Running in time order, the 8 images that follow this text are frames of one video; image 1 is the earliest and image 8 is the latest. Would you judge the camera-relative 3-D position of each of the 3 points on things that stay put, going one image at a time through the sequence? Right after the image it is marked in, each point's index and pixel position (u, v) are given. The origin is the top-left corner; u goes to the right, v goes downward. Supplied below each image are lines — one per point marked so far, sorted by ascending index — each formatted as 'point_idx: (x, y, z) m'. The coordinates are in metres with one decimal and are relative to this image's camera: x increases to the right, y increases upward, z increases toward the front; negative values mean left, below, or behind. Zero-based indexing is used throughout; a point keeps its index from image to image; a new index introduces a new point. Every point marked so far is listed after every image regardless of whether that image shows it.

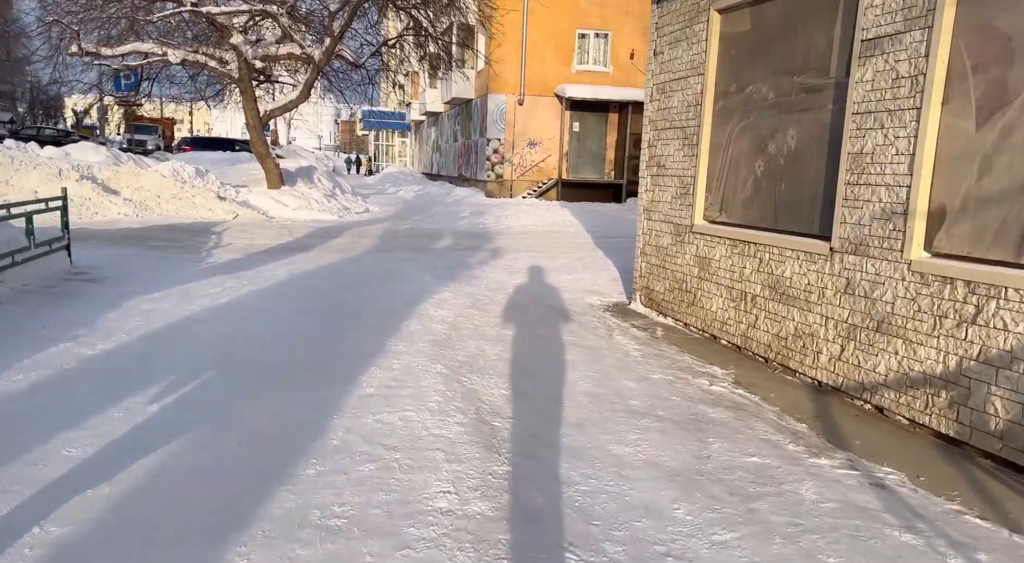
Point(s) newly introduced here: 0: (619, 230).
0: (+2.3, +1.1, +18.8) m
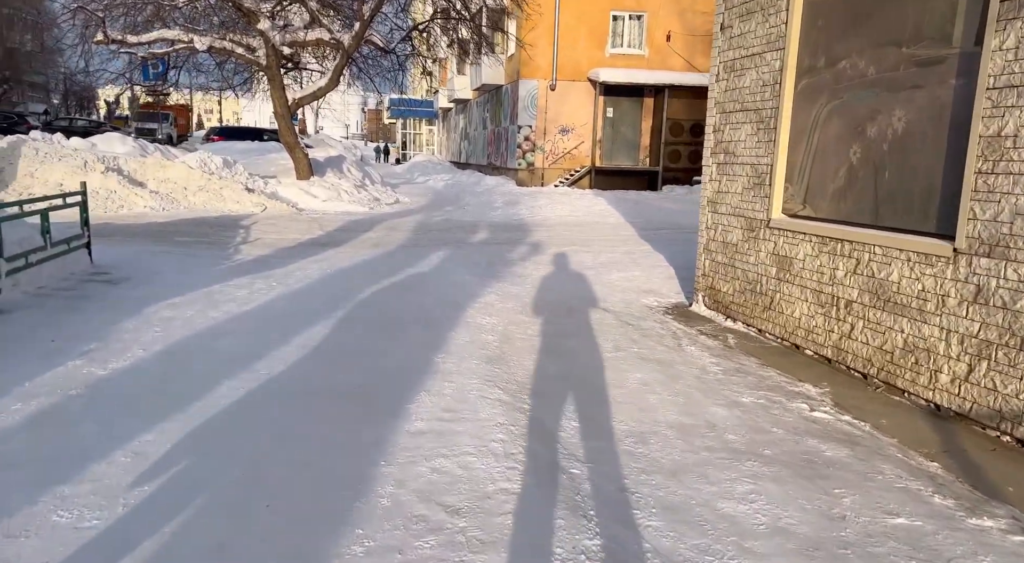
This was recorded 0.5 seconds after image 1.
0: (+3.0, +1.2, +17.9) m
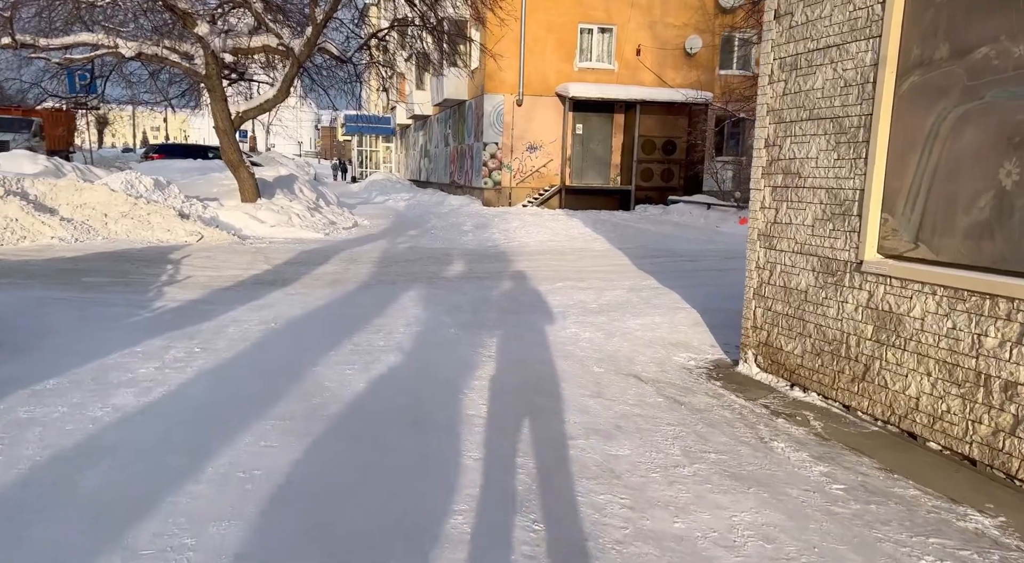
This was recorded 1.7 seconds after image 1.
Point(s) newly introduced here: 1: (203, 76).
0: (+2.6, +0.6, +16.2) m
1: (-5.9, +3.9, +16.8) m
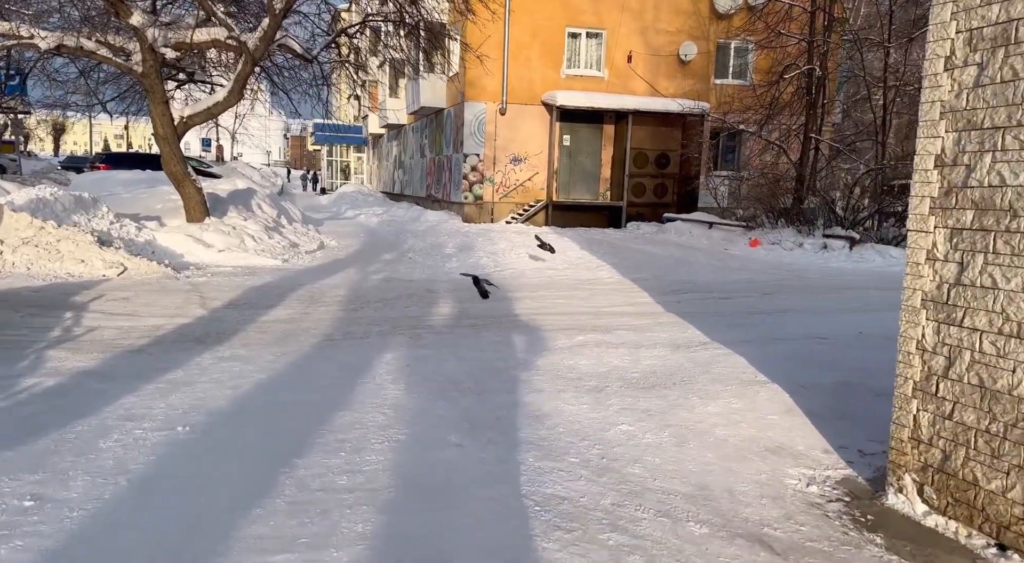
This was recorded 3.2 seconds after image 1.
0: (+2.4, +0.1, +14.0) m
1: (-6.0, +3.3, +14.4) m
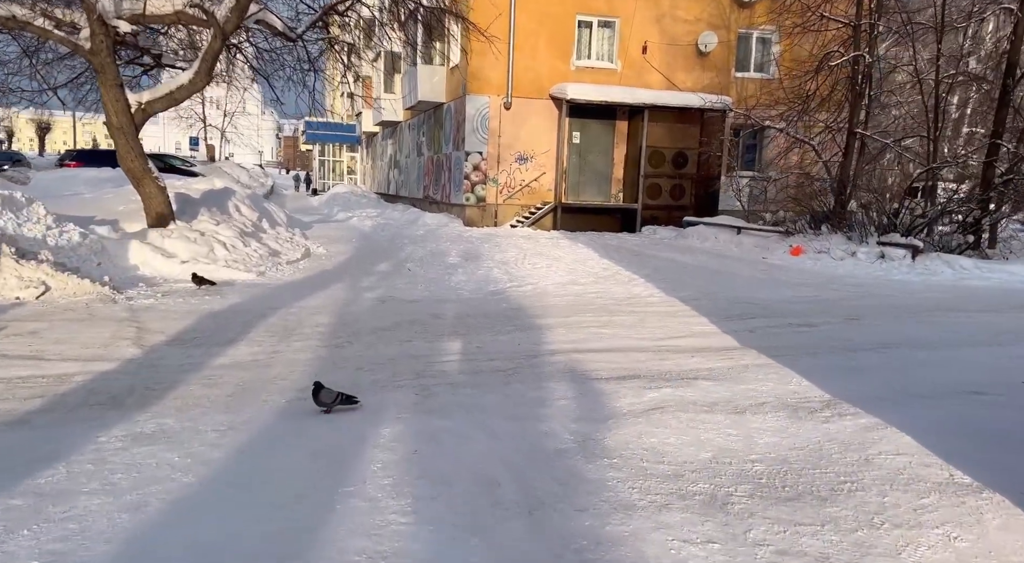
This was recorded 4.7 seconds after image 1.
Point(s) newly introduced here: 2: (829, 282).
0: (+2.7, -0.1, +11.8) m
1: (-5.8, +3.1, +12.1) m
2: (+5.0, 0.0, +14.1) m
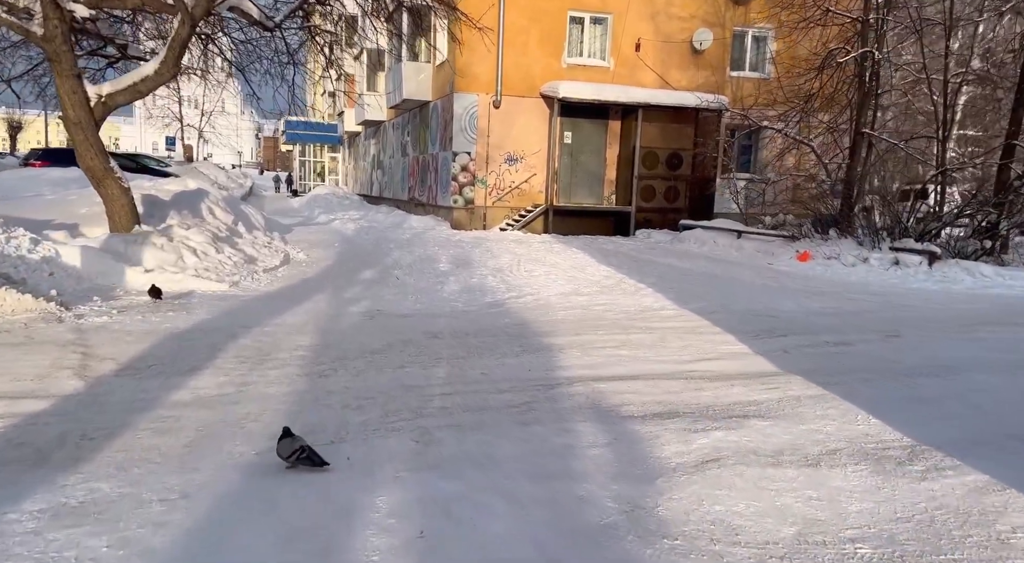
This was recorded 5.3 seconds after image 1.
0: (+2.7, -0.3, +10.8) m
1: (-5.8, +3.0, +11.0) m
2: (+5.0, -0.1, +13.2) m
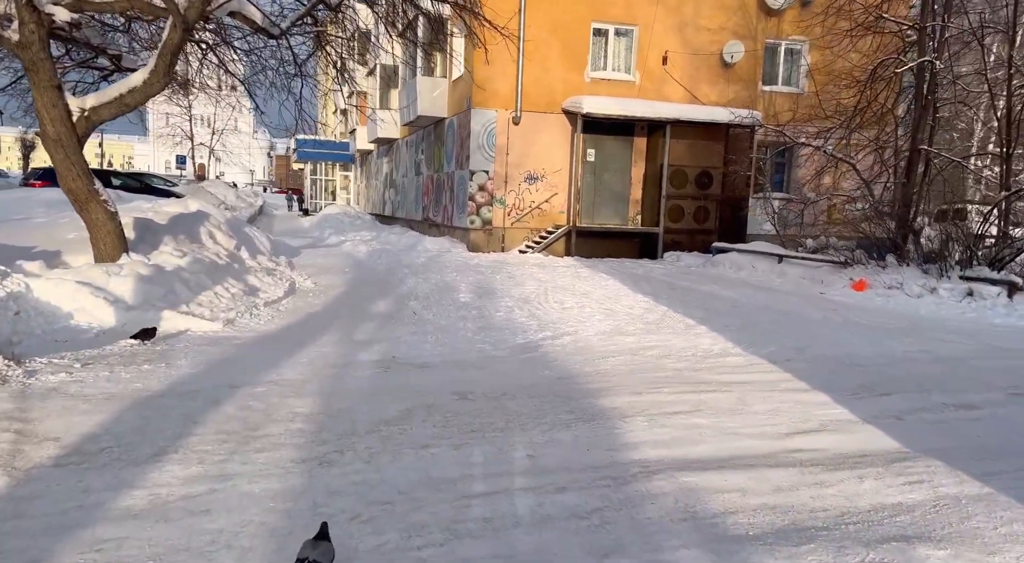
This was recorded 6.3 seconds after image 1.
0: (+3.0, -0.7, +9.3) m
1: (-5.4, +2.6, +9.7) m
2: (+5.4, -0.6, +11.7) m
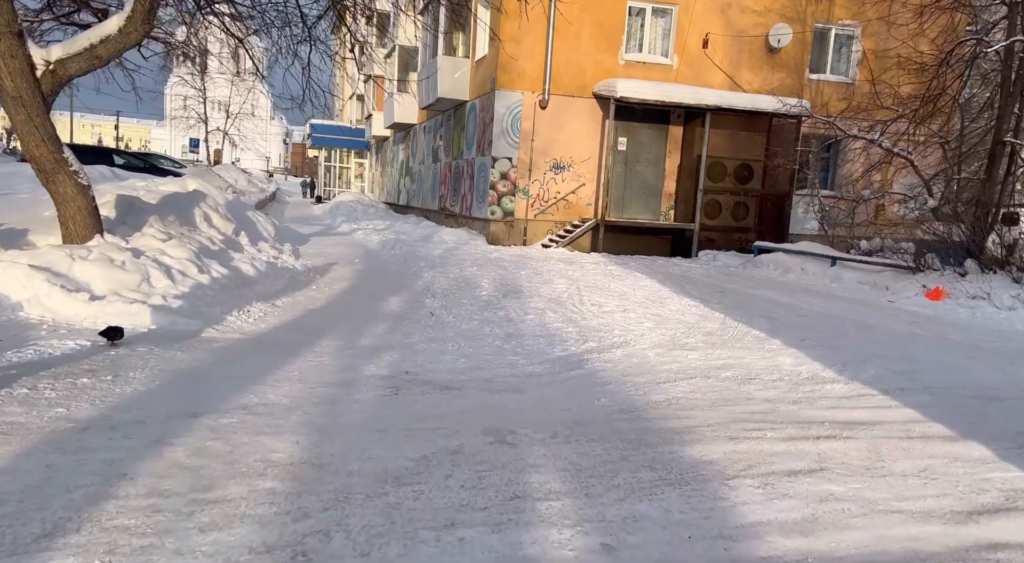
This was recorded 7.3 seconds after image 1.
0: (+3.4, -0.8, +7.6) m
1: (-5.0, +2.7, +8.0) m
2: (+5.7, -0.7, +9.9) m
